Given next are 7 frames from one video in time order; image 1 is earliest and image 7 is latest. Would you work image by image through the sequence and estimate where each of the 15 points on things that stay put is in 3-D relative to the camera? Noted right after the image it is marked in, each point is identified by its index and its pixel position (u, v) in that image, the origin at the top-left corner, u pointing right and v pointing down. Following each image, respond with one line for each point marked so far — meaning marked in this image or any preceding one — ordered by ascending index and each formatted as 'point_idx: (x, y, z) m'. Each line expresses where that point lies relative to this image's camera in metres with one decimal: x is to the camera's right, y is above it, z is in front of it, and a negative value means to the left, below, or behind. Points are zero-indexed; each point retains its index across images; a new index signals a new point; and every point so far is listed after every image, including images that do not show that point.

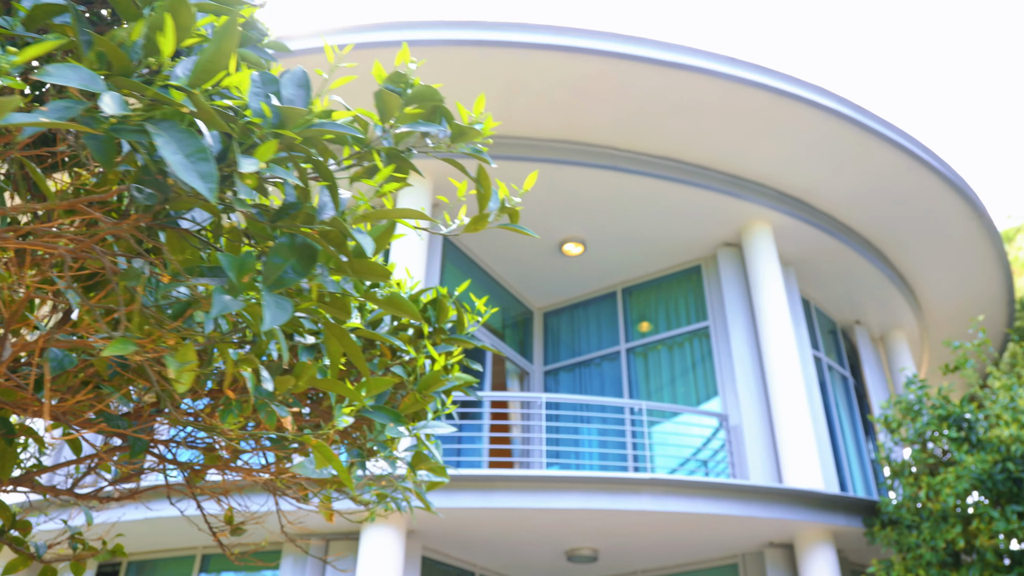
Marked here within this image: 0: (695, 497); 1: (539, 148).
0: (+1.6, -1.8, +7.4) m
1: (0.0, +1.5, +8.3) m
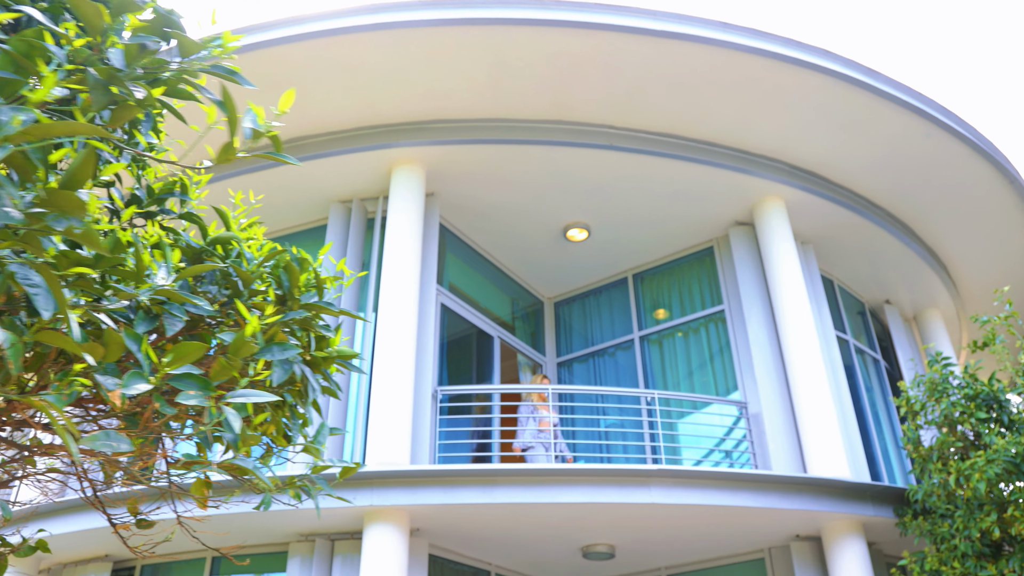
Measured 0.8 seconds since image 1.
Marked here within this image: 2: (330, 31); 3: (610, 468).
0: (+1.6, -1.7, +7.0) m
1: (0.0, +1.6, +8.0) m
2: (-1.5, +2.0, +6.5) m
3: (+0.8, -1.5, +6.7) m
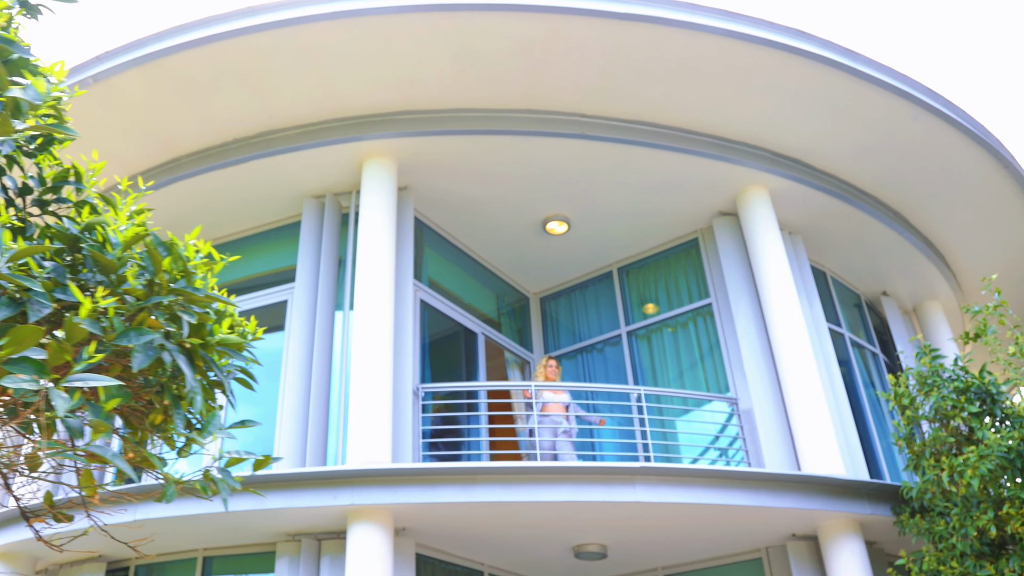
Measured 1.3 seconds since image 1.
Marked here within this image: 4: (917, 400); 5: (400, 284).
0: (+1.5, -1.6, +6.8) m
1: (-0.2, +1.6, +7.9) m
2: (-1.7, +2.1, +6.4) m
3: (+0.6, -1.4, +6.6) m
4: (+3.0, -0.9, +6.3) m
5: (-1.2, 0.0, +8.0) m
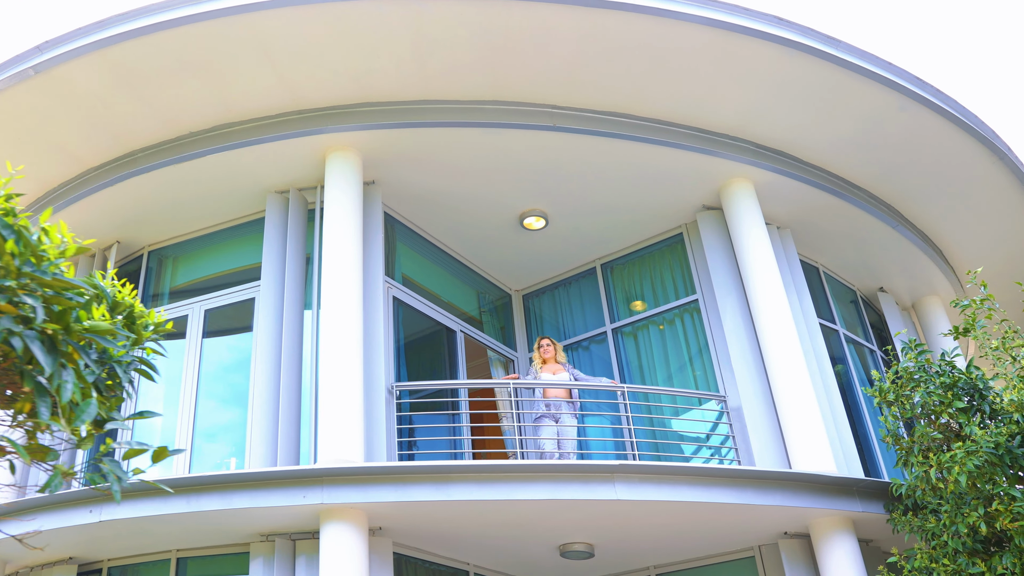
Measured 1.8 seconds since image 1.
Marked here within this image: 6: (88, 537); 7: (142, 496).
0: (+1.3, -1.6, +6.7) m
1: (-0.3, +1.7, +7.8) m
2: (-1.9, +2.1, +6.3) m
3: (+0.5, -1.3, +6.4) m
4: (+2.9, -0.8, +6.1) m
5: (-1.3, 0.0, +7.8) m
6: (-3.3, -2.0, +6.6) m
7: (-2.8, -1.6, +6.2) m
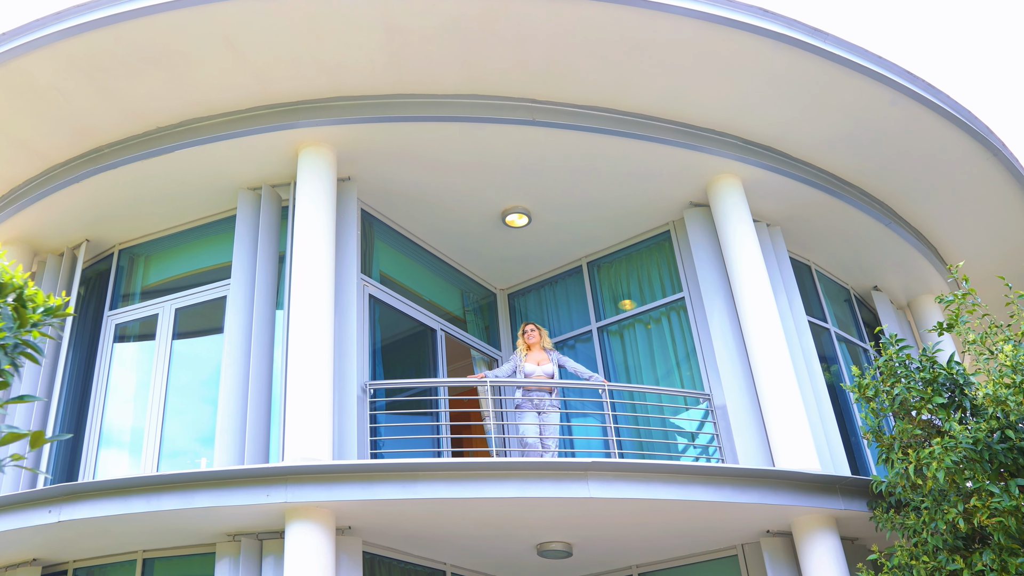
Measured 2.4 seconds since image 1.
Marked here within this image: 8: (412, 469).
0: (+1.1, -1.5, +6.5) m
1: (-0.6, +1.7, +7.6) m
2: (-2.1, +2.1, +6.2) m
3: (+0.2, -1.3, +6.3) m
4: (+2.7, -0.7, +6.0) m
5: (-1.6, +0.1, +7.7) m
6: (-3.6, -1.9, +6.4) m
7: (-3.0, -1.5, +6.1) m
8: (-0.7, -1.3, +6.1) m
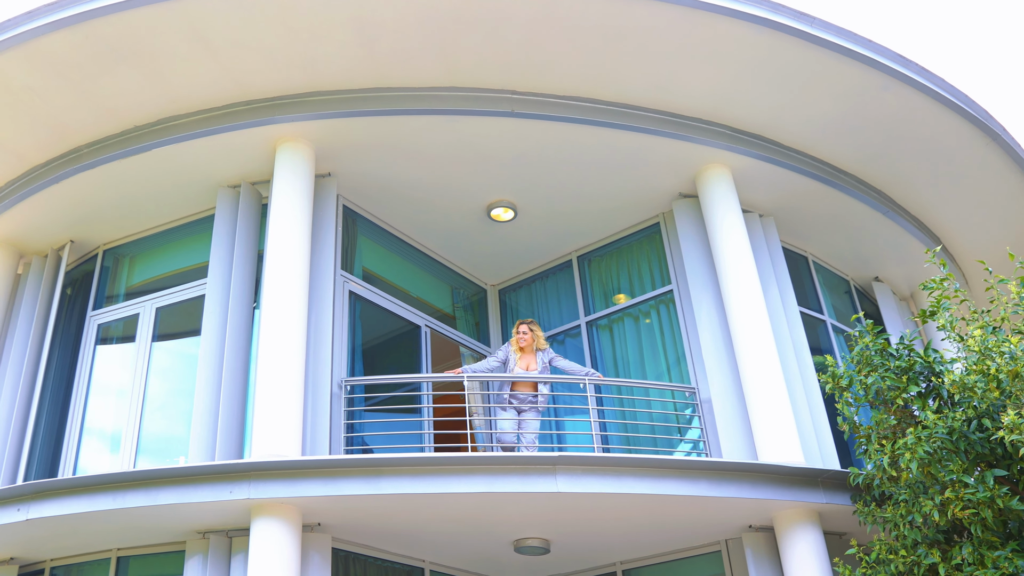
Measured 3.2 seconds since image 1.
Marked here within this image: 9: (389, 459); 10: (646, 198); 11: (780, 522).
0: (+0.9, -1.4, +6.4) m
1: (-0.8, +1.7, +7.6) m
2: (-2.4, +2.2, +6.2) m
3: (0.0, -1.2, +6.1) m
4: (+2.4, -0.6, +5.8) m
5: (-1.8, +0.1, +7.6) m
6: (-3.8, -1.9, +6.4) m
7: (-3.2, -1.5, +6.1) m
8: (-1.0, -1.3, +6.0) m
9: (-0.9, -1.2, +5.9) m
10: (+1.5, +1.0, +9.4) m
11: (+2.2, -1.9, +6.7) m
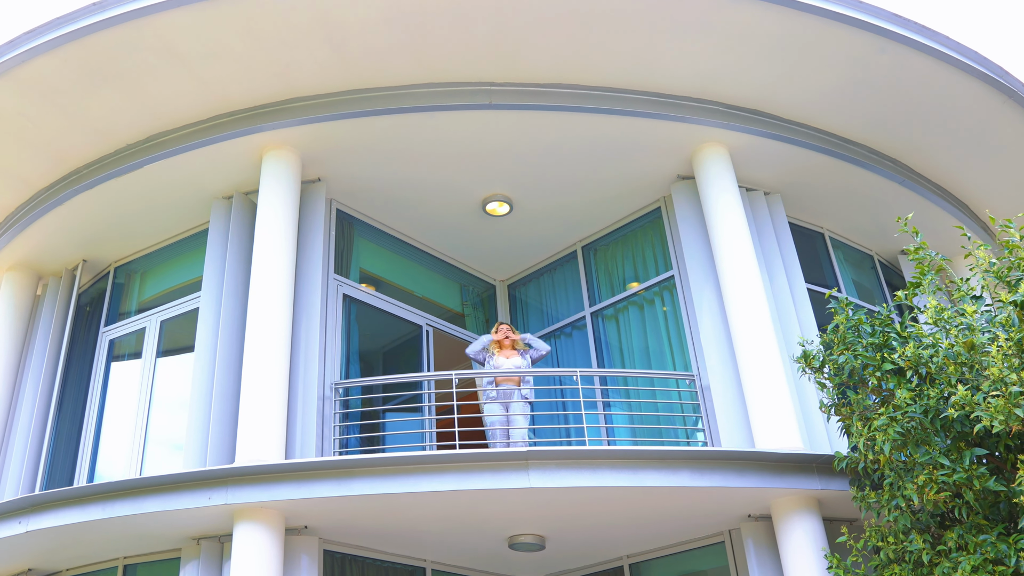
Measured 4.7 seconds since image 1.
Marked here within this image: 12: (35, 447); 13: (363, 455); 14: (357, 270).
0: (+0.7, -1.3, +6.2) m
1: (-1.0, +1.7, +7.5) m
2: (-2.8, +2.1, +6.3) m
3: (-0.2, -1.2, +6.1) m
4: (+2.2, -0.5, +5.5) m
5: (-1.9, +0.1, +7.7) m
6: (-3.9, -2.1, +6.7) m
7: (-3.4, -1.6, +6.3) m
8: (-1.1, -1.3, +6.0) m
9: (-1.0, -1.2, +5.9) m
10: (+1.5, +1.2, +9.2) m
11: (+2.1, -1.7, +6.5) m
12: (-4.8, -1.6, +8.4) m
13: (-1.0, -1.2, +6.0) m
14: (-1.6, +0.2, +8.8) m
